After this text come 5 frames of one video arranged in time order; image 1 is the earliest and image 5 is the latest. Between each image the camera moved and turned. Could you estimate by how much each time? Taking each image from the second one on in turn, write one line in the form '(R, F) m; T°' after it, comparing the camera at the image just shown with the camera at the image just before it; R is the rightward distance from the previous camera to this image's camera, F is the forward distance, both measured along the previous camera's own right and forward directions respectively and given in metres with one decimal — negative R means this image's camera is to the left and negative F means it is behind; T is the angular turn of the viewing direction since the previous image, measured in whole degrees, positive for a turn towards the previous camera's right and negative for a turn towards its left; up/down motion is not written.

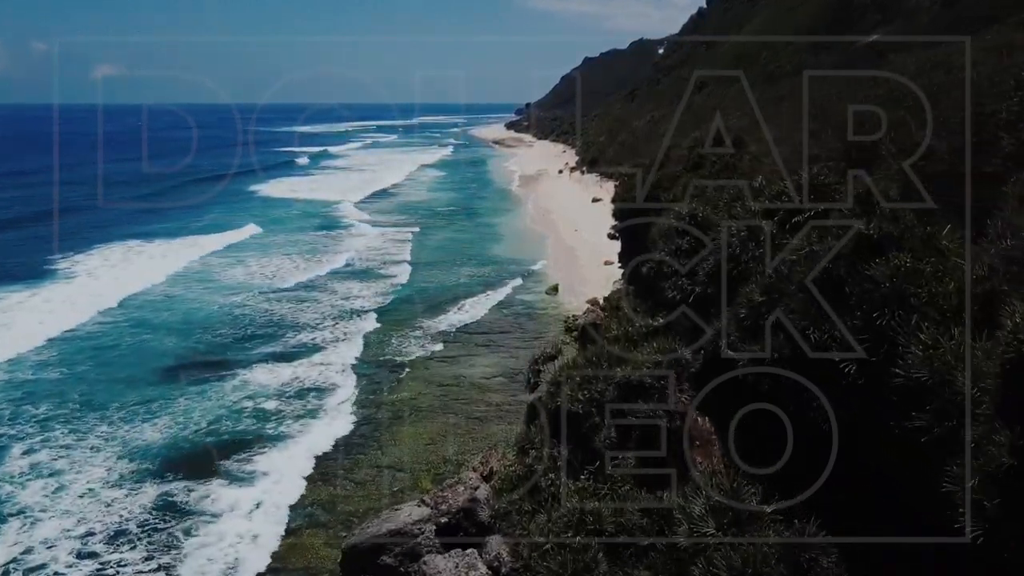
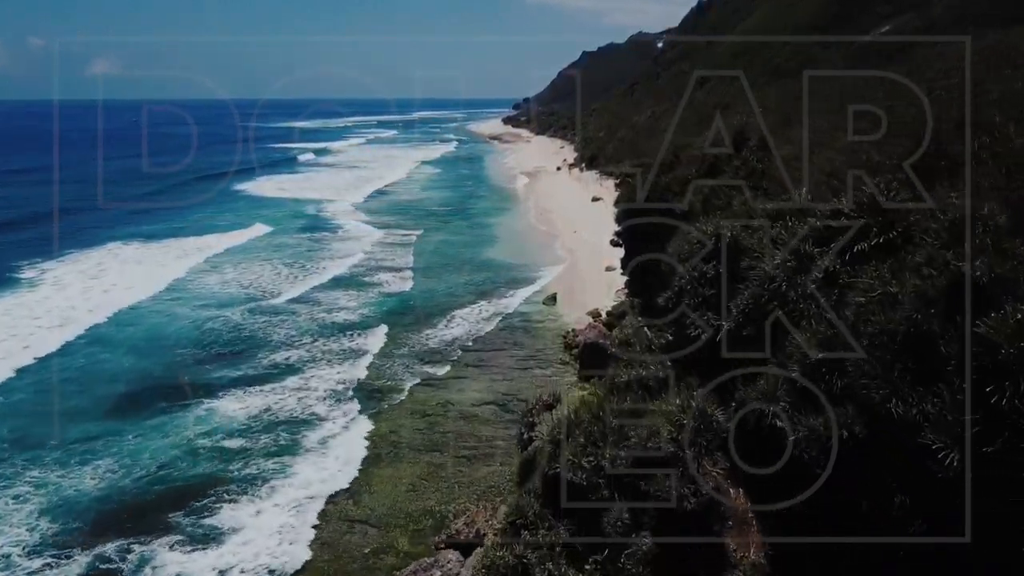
(+0.1, +1.7) m; 0°
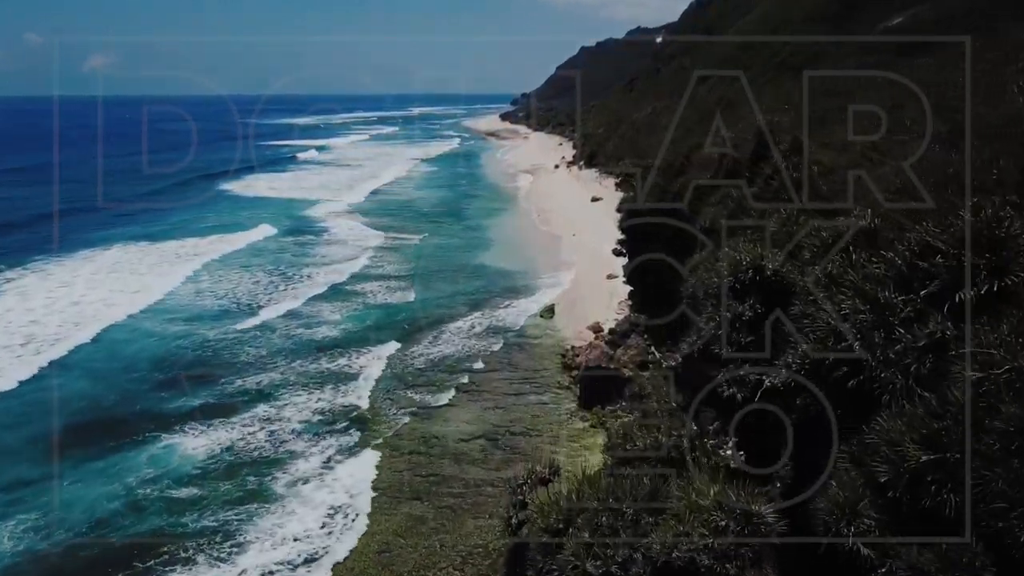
(+0.1, +1.6) m; 0°
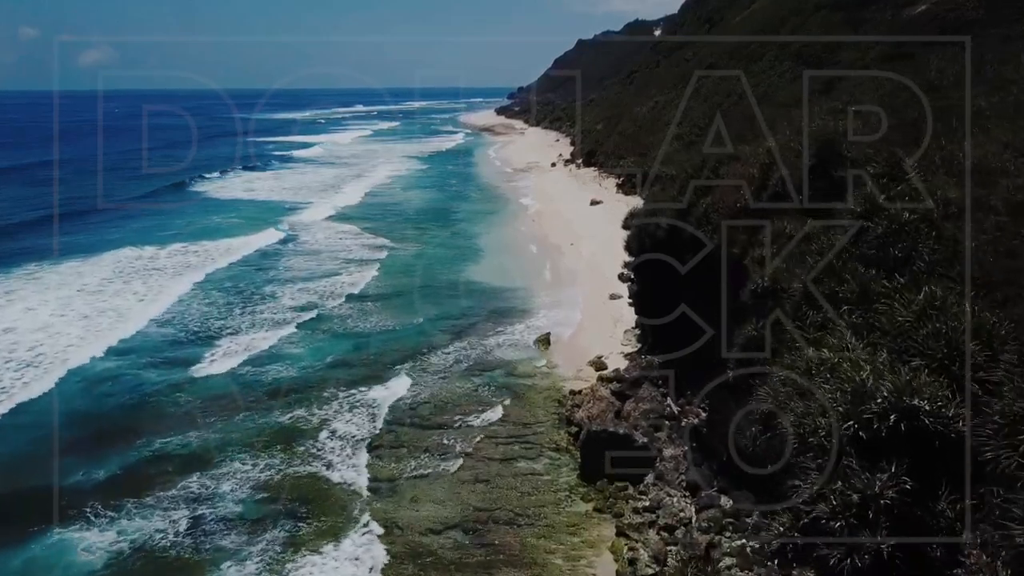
(+0.2, +2.7) m; 0°
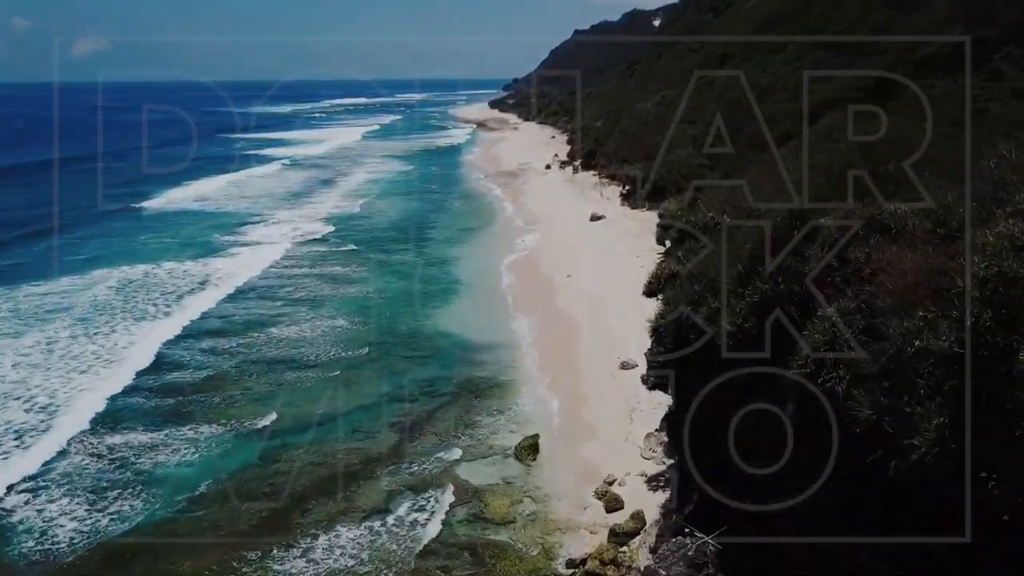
(+0.5, +5.3) m; 0°
